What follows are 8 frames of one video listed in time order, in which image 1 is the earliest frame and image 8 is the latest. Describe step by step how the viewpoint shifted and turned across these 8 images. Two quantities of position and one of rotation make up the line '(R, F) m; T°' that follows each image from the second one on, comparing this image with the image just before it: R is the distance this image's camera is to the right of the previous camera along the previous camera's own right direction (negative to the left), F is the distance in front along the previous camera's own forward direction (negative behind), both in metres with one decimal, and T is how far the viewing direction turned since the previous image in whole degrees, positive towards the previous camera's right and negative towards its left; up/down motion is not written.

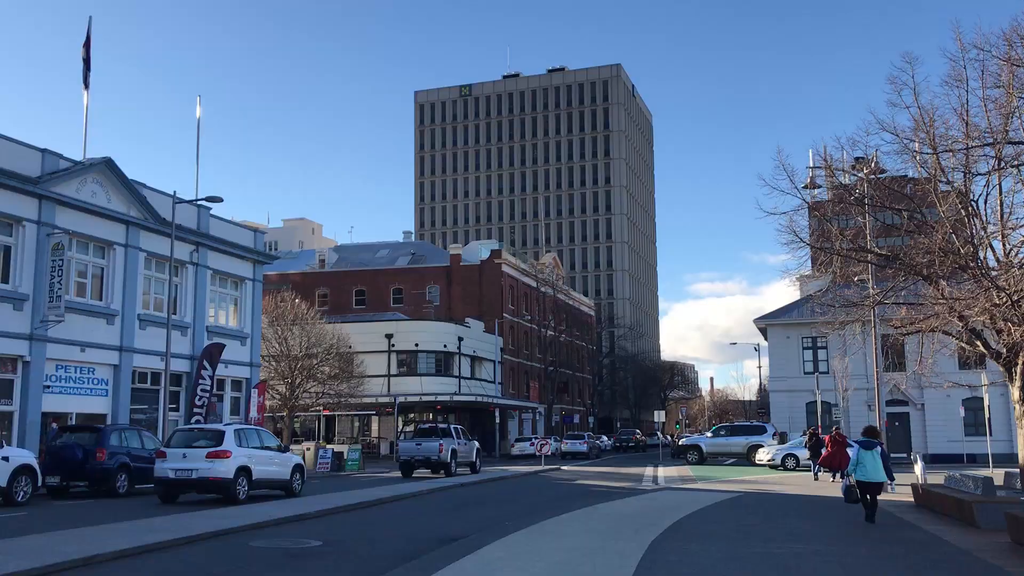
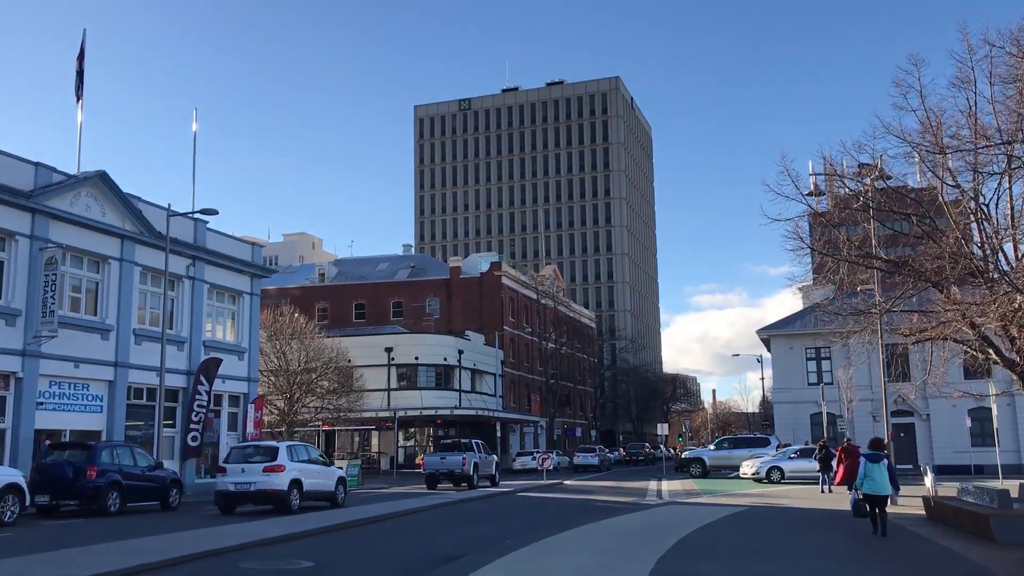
(0.0, +0.4) m; 0°
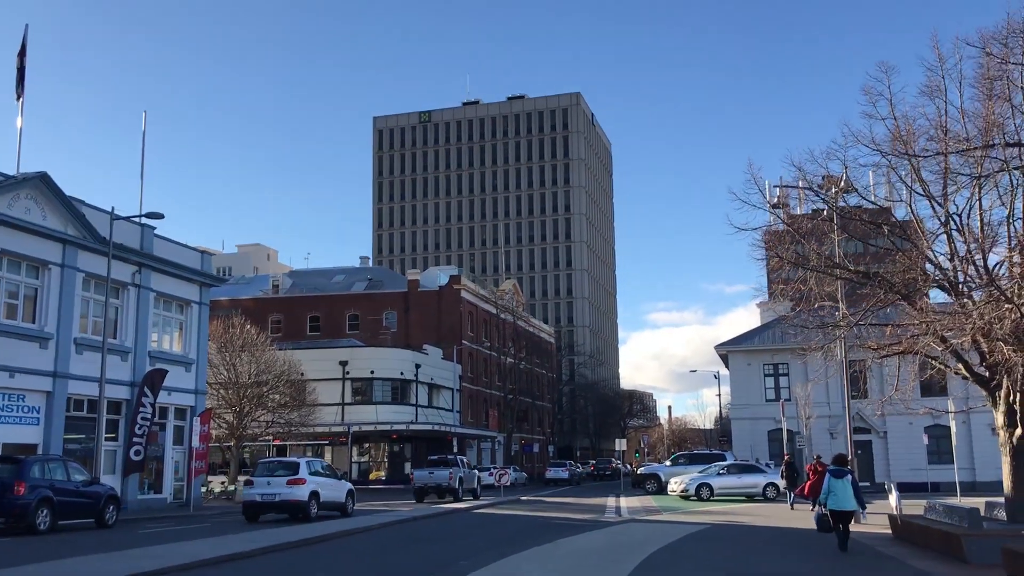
(0.0, +0.6) m; +3°
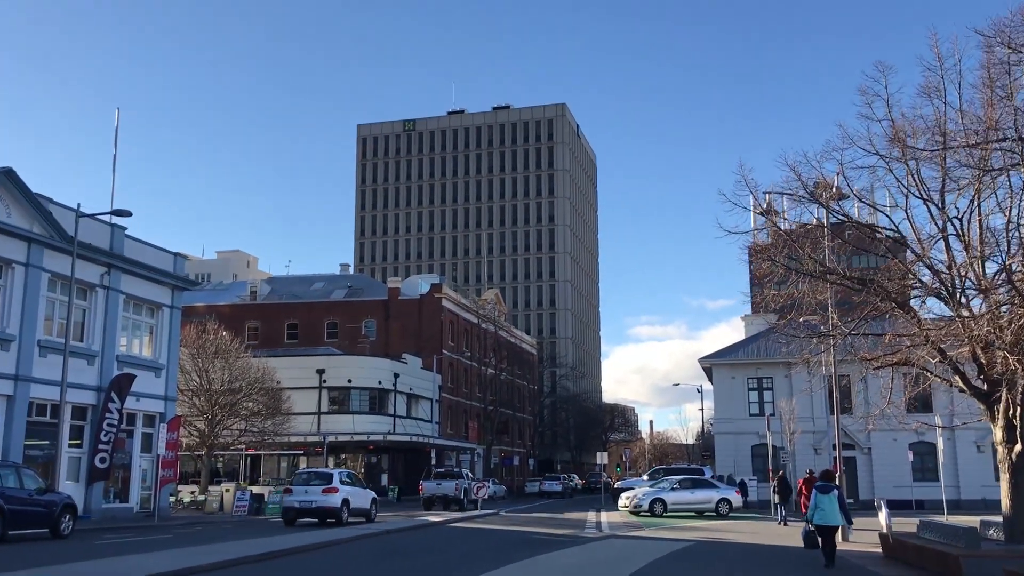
(+0.1, +0.7) m; +1°
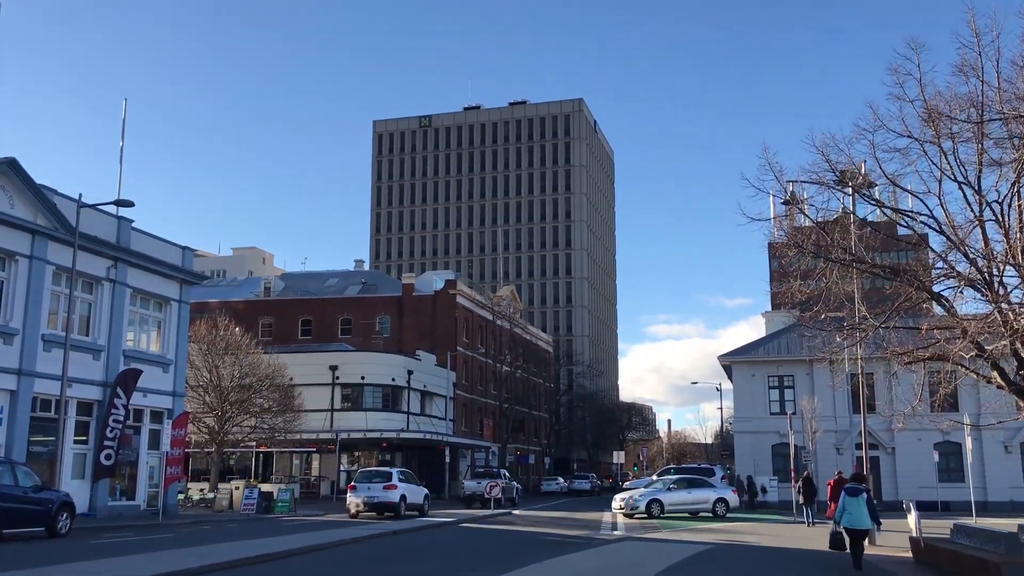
(+0.1, +0.7) m; -1°
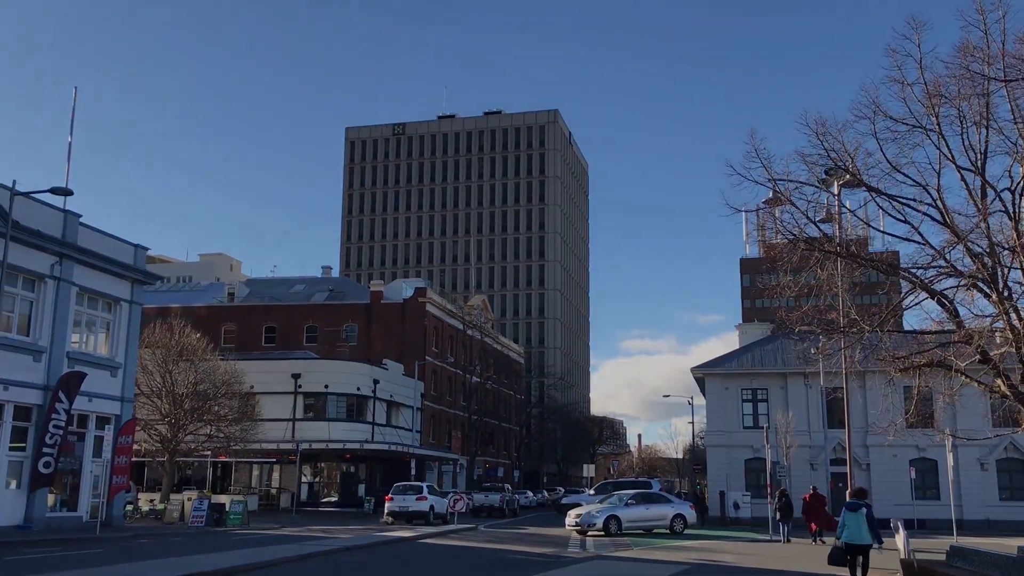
(+0.1, +1.2) m; +2°
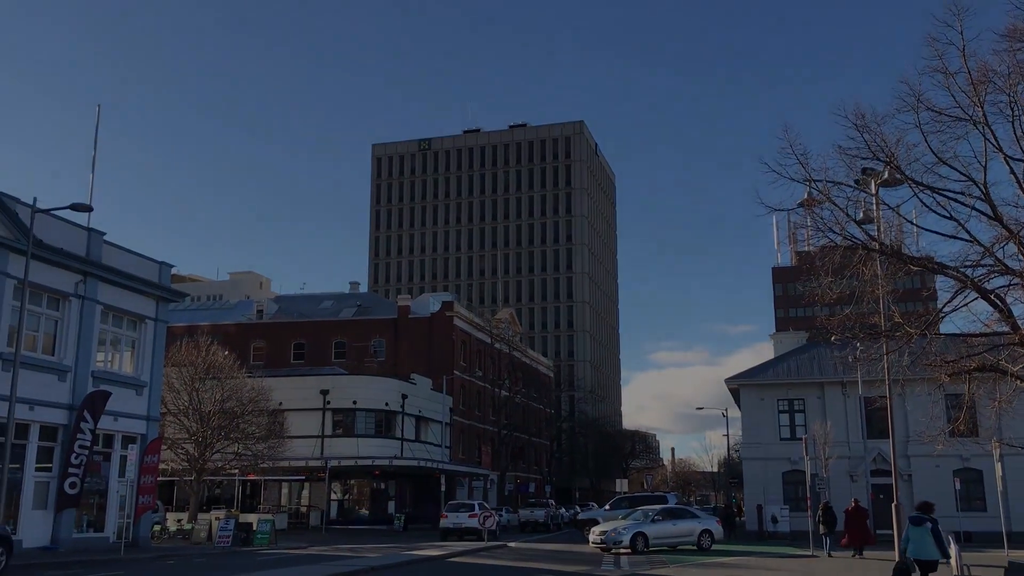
(+0.1, +0.5) m; -2°
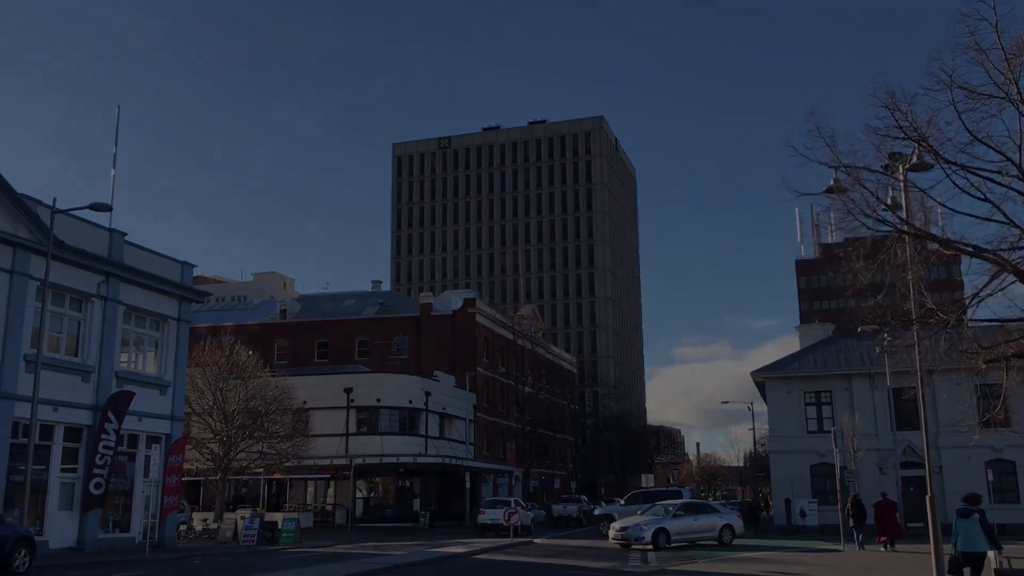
(0.0, +0.2) m; -1°
